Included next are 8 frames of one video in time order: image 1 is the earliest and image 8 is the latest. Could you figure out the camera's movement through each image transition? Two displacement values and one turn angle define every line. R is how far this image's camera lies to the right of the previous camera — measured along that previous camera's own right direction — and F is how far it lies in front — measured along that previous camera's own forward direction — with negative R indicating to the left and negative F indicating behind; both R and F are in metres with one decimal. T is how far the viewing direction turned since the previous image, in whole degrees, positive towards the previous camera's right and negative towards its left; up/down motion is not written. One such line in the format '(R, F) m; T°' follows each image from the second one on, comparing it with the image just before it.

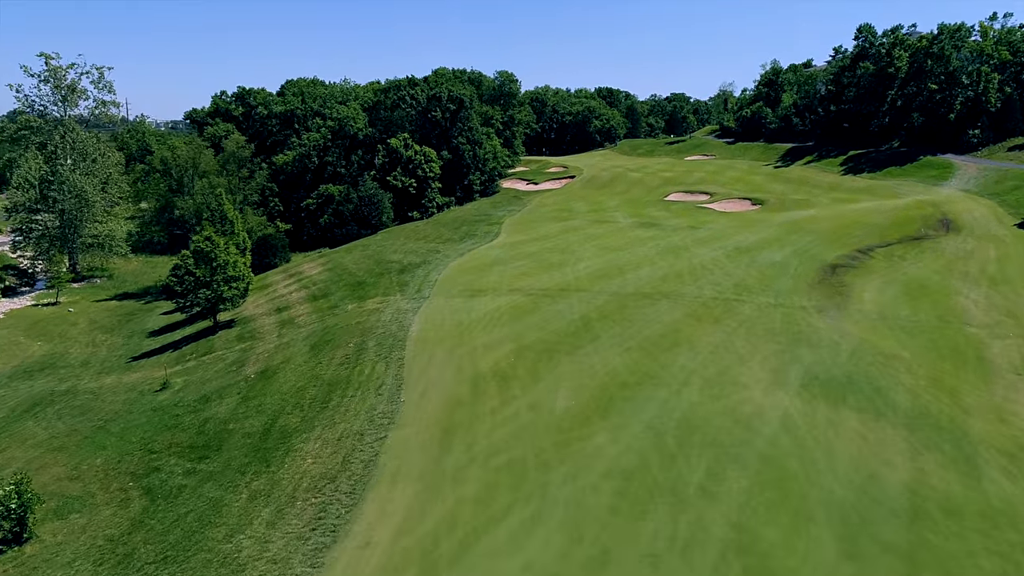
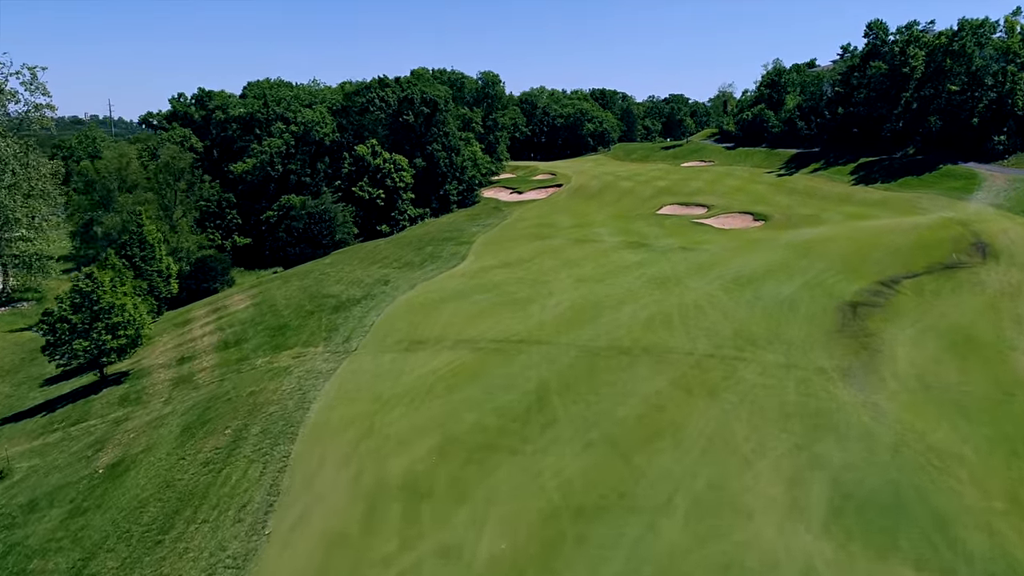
(+1.9, +5.5) m; 0°
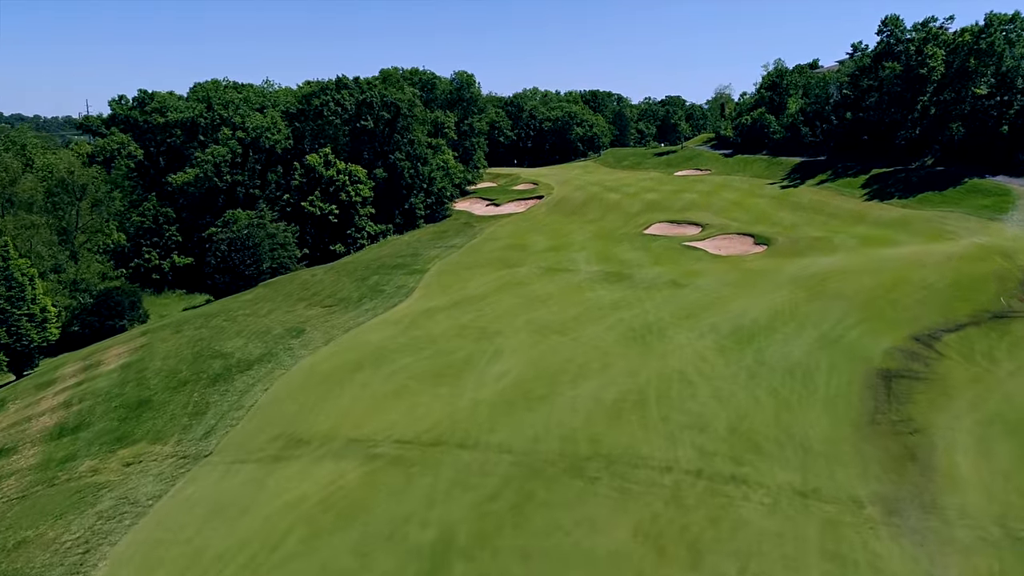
(+2.2, +6.3) m; 0°
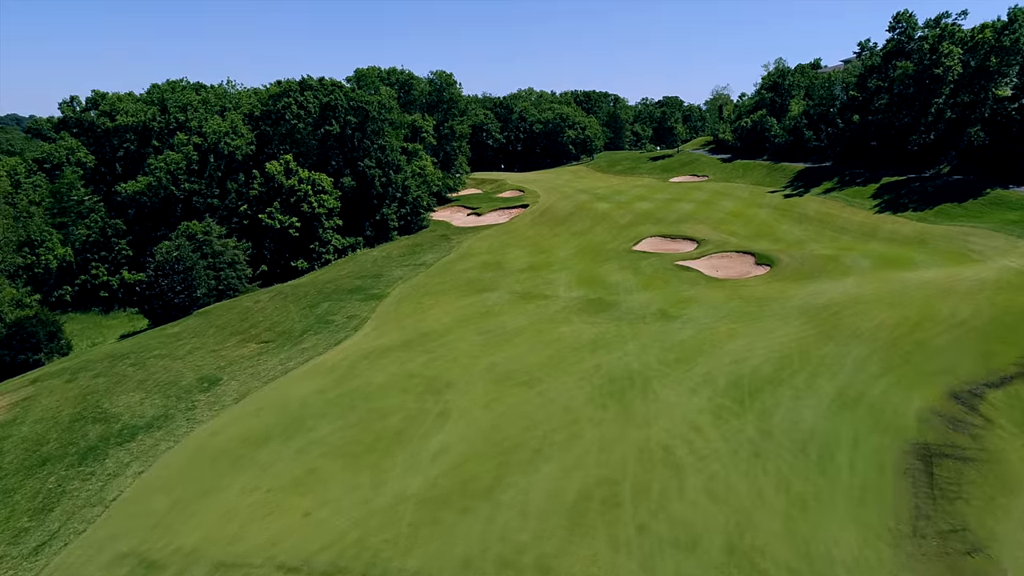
(+1.5, +4.3) m; 0°
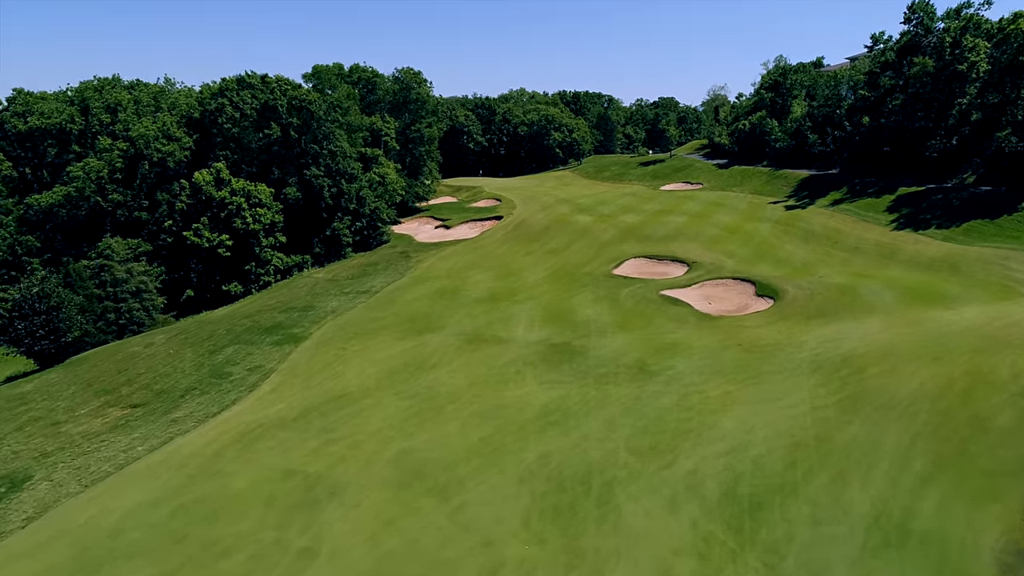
(+2.1, +5.9) m; 0°
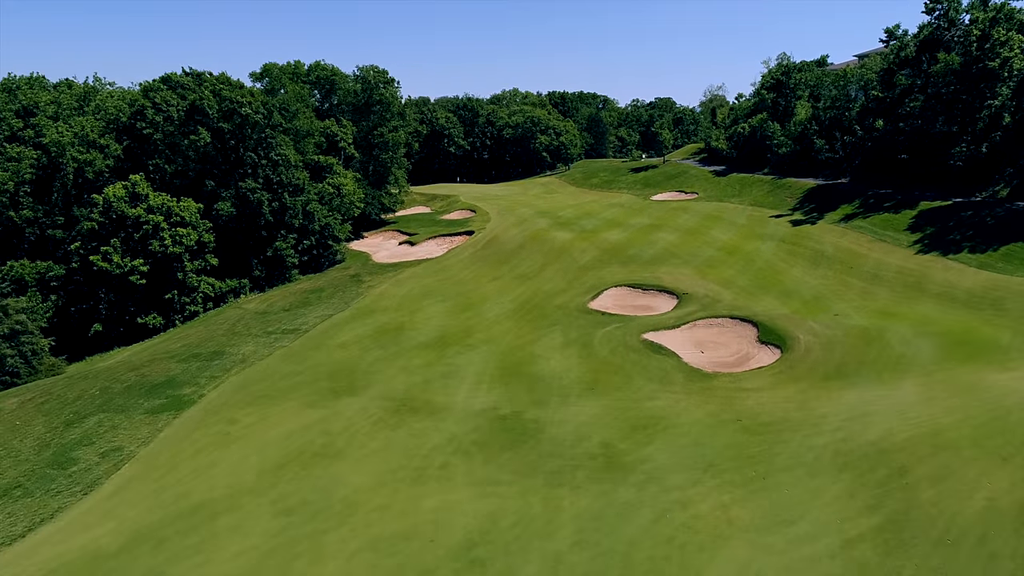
(+1.9, +5.6) m; 0°
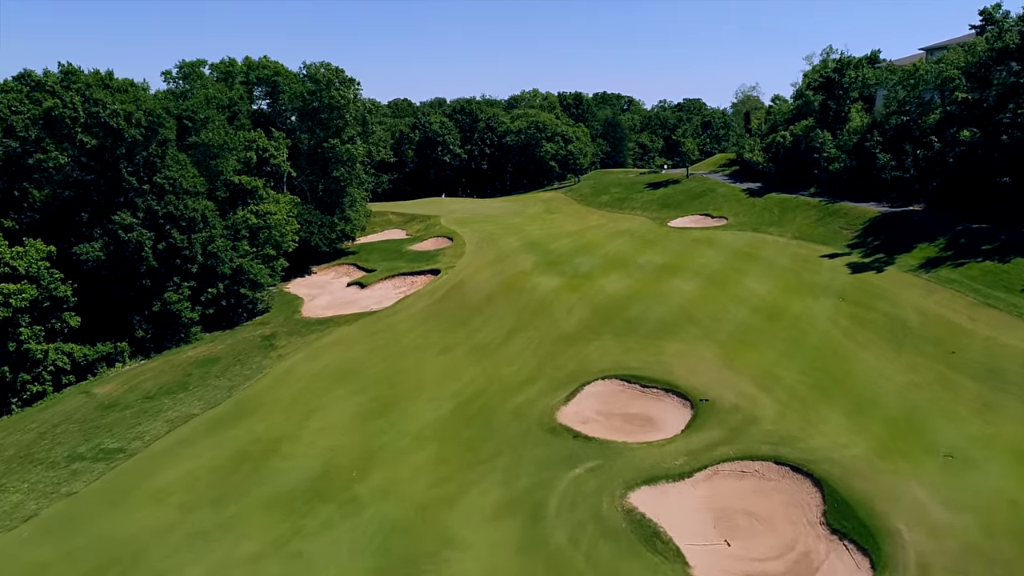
(+3.0, +10.2) m; -2°
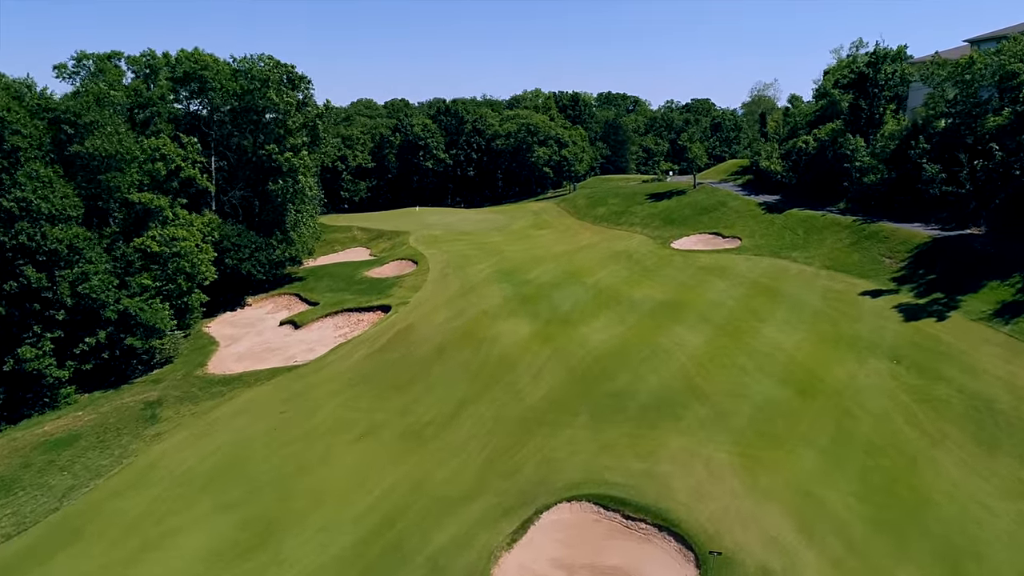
(+1.9, +7.0) m; -1°
